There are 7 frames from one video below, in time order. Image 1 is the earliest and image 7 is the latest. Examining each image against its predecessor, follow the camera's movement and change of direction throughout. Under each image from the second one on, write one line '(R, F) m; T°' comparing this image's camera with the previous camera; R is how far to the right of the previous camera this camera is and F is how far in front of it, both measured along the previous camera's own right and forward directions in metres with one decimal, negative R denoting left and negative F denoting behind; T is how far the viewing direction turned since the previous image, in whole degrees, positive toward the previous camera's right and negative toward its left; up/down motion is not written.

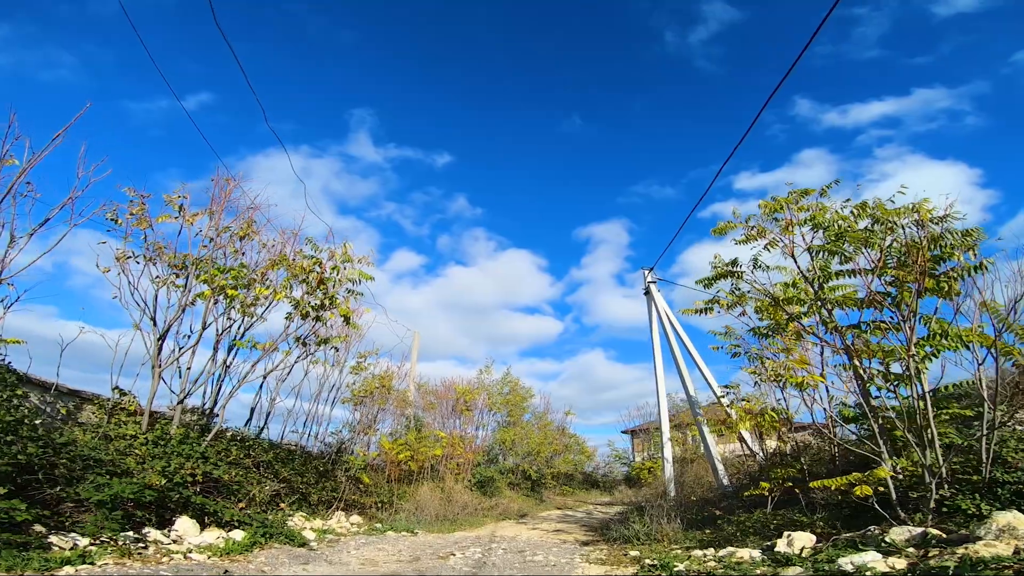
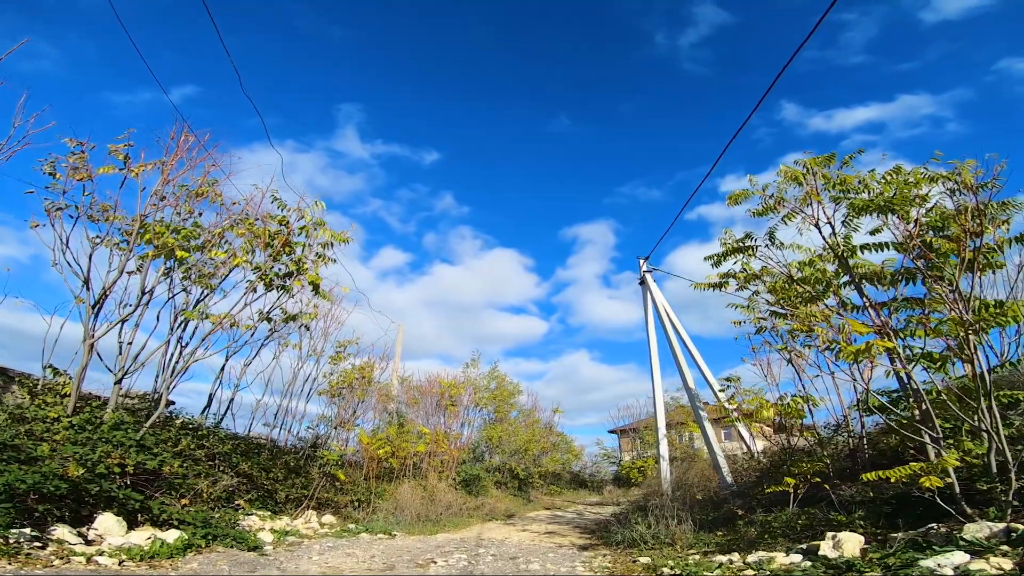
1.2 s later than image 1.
(-0.1, +0.8) m; +1°
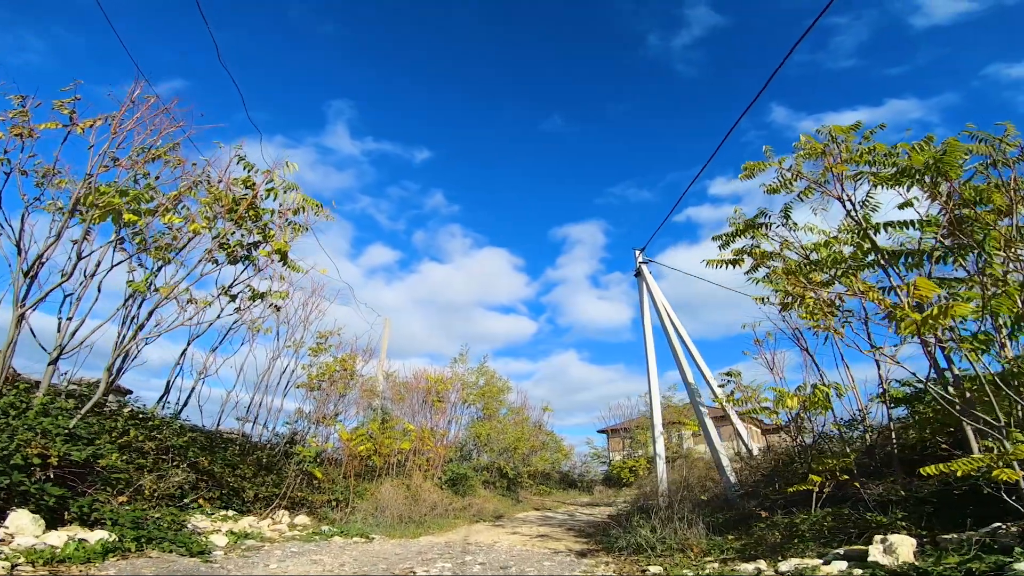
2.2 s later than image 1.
(0.0, +0.7) m; +1°
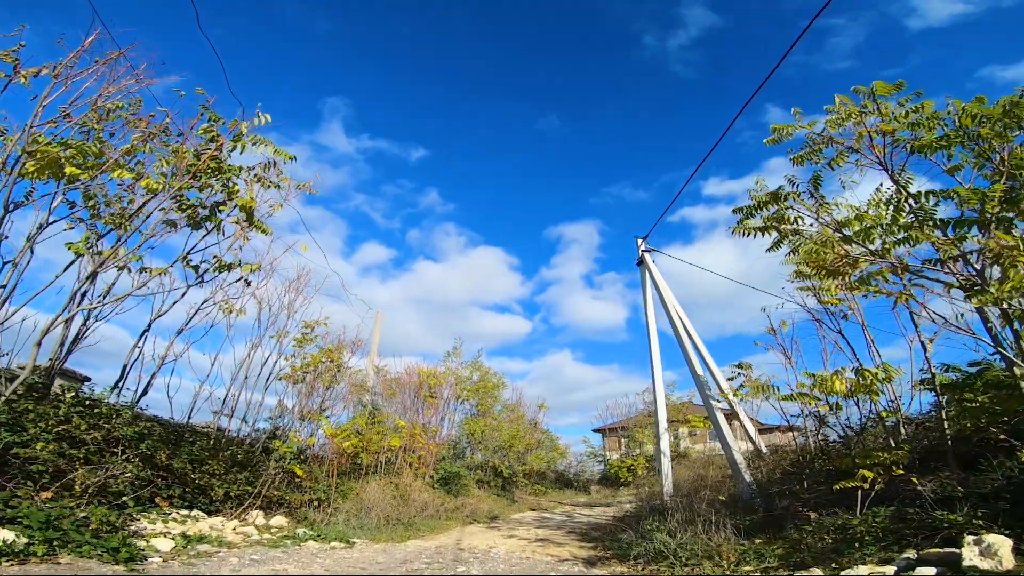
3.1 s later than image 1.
(-0.1, +0.7) m; +1°
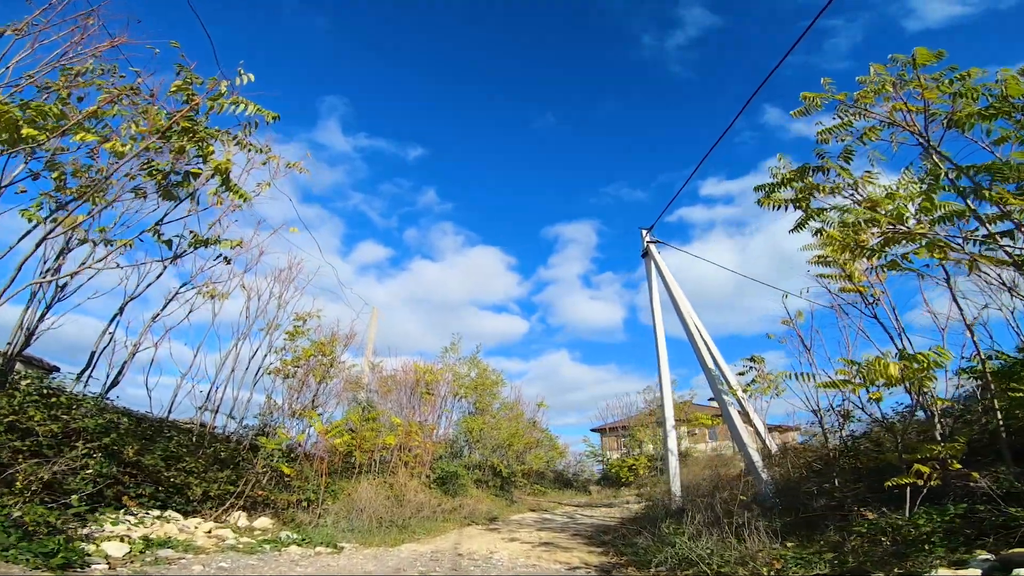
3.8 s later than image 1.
(-0.1, +0.5) m; 0°
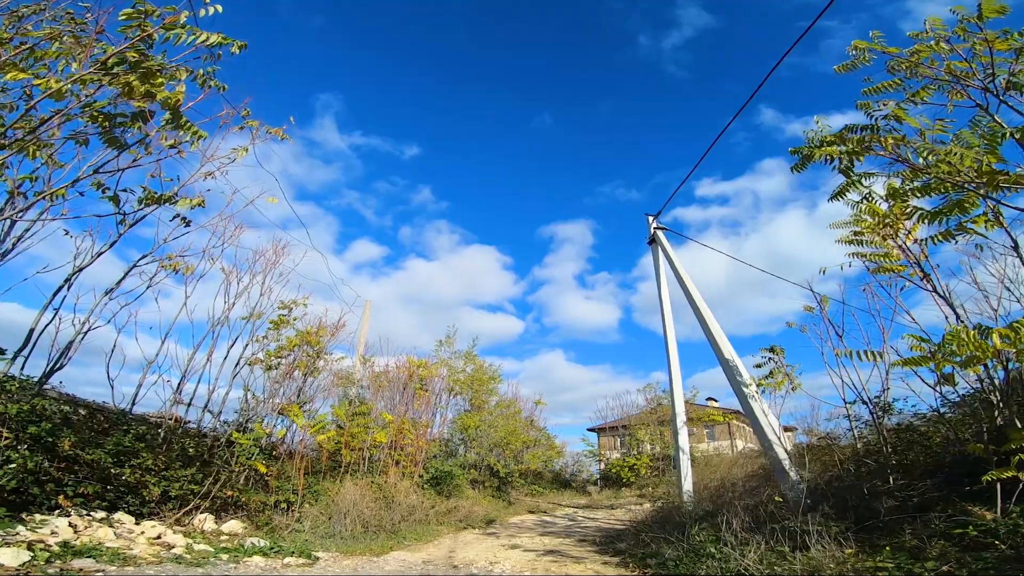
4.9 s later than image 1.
(-0.1, +0.8) m; +1°
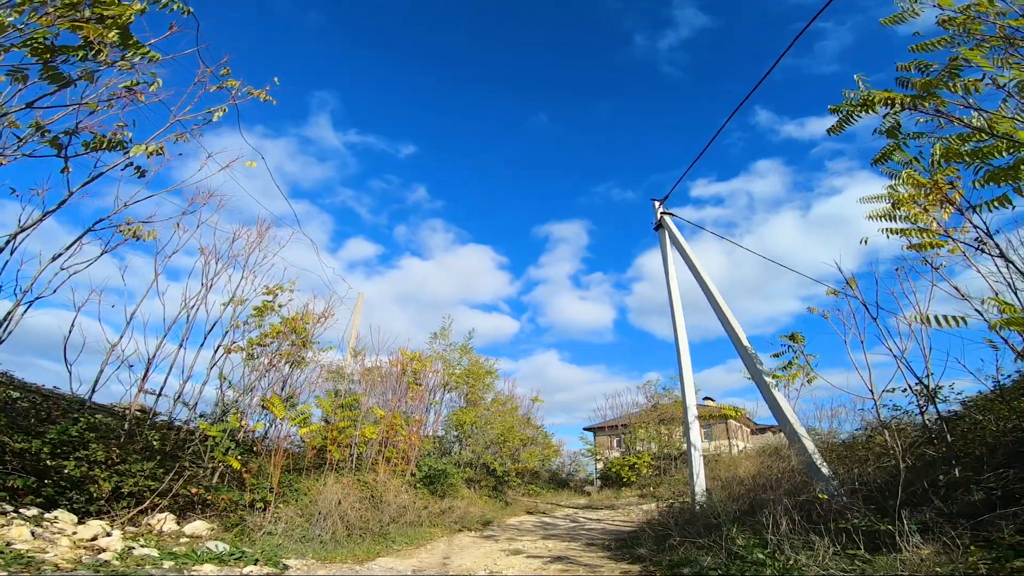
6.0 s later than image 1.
(-0.1, +0.7) m; +1°
